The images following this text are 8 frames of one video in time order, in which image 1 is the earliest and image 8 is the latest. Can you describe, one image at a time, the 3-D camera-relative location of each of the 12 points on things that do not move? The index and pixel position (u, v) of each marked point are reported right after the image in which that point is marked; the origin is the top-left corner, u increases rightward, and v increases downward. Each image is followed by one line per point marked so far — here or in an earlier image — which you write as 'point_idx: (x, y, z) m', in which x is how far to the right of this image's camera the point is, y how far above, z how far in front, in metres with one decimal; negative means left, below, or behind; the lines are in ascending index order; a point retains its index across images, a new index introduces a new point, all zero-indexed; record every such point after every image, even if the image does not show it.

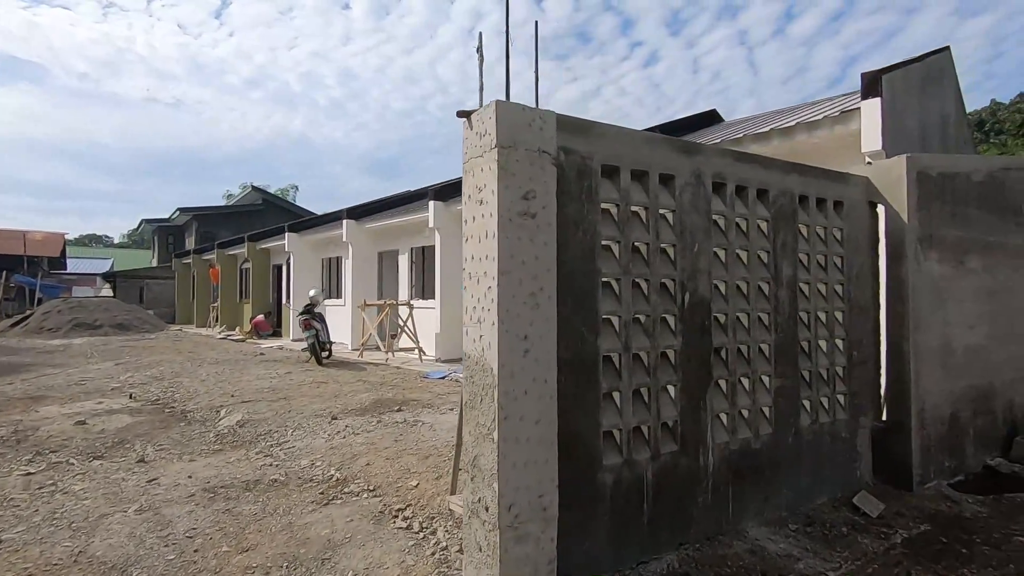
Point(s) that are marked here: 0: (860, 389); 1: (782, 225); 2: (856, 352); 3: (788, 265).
0: (+2.8, -0.8, +4.4) m
1: (+2.0, +0.5, +4.0) m
2: (+2.8, -0.5, +4.4) m
3: (+2.0, +0.2, +4.0) m
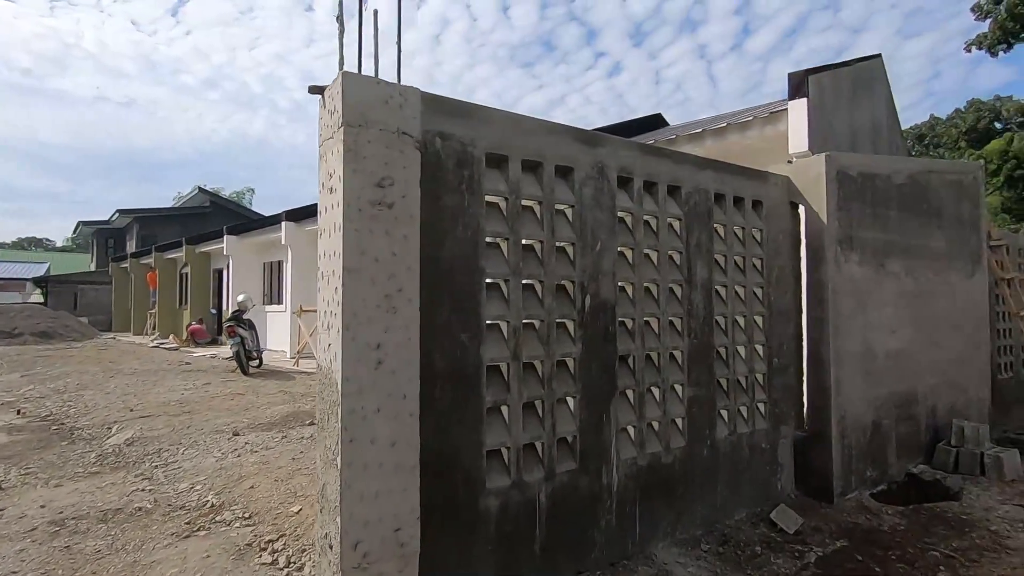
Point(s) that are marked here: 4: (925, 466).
0: (+2.1, -0.9, +4.2) m
1: (+1.3, +0.5, +3.7) m
2: (+2.1, -0.5, +4.2) m
3: (+1.3, +0.2, +3.8) m
4: (+3.7, -1.6, +4.8) m
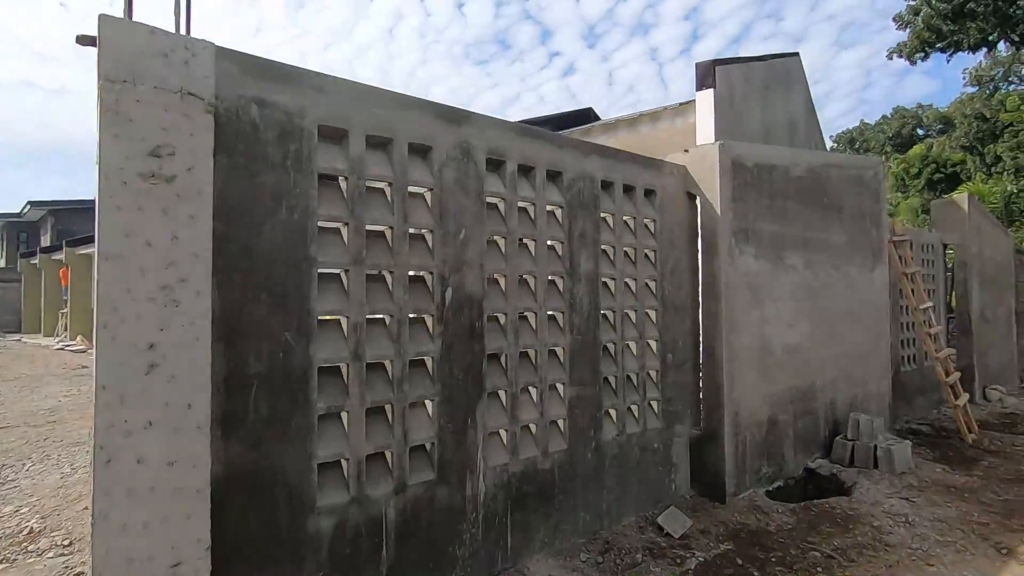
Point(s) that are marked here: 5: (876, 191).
0: (+1.2, -0.8, +4.0) m
1: (+0.4, +0.5, +3.5) m
2: (+1.2, -0.5, +4.0) m
3: (+0.5, +0.2, +3.5) m
4: (+2.8, -1.5, +4.8) m
5: (+3.9, +1.0, +5.8) m
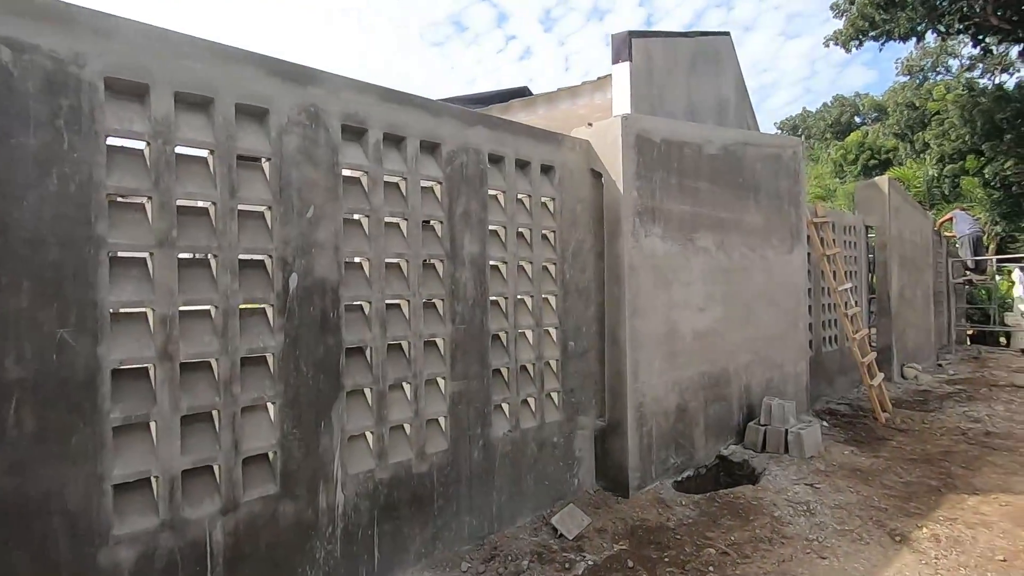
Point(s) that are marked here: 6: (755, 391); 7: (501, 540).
0: (+0.4, -0.7, +3.8) m
1: (-0.3, +0.6, +3.2) m
2: (+0.4, -0.4, +3.8) m
3: (-0.2, +0.3, +3.2) m
4: (+2.0, -1.4, +4.7) m
5: (+3.0, +1.2, +5.7) m
6: (+2.2, -0.9, +5.0) m
7: (-0.1, -1.5, +3.2) m
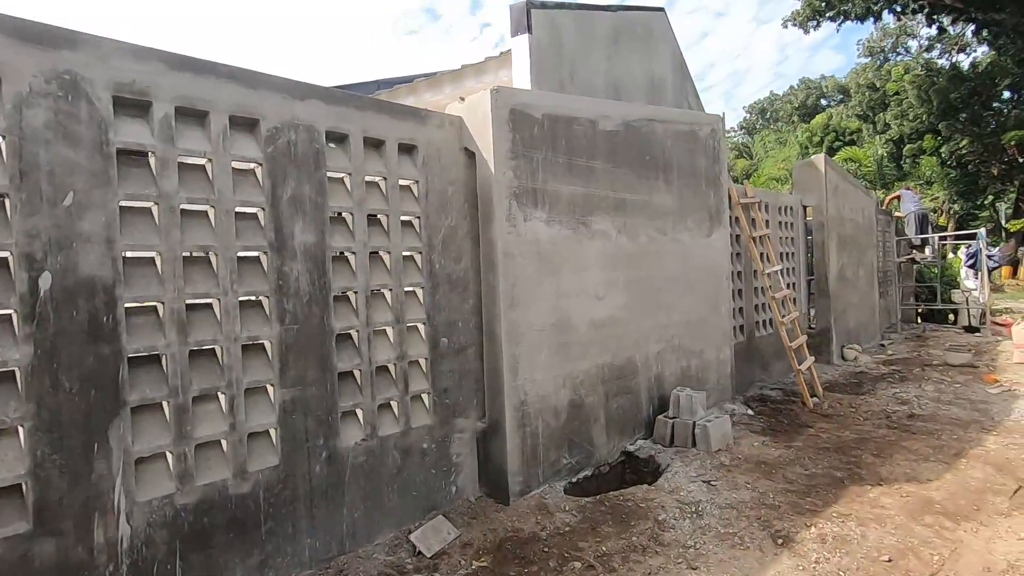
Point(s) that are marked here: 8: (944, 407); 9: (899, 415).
0: (-0.4, -0.6, +3.5) m
1: (-1.1, +0.6, +2.8) m
2: (-0.4, -0.3, +3.5) m
3: (-1.1, +0.3, +2.9) m
4: (+1.1, -1.3, +4.4) m
5: (+2.0, +1.4, +5.4) m
6: (+1.3, -0.8, +4.7) m
7: (-0.9, -1.5, +2.9) m
8: (+4.6, -1.3, +5.7) m
9: (+4.0, -1.3, +5.5) m
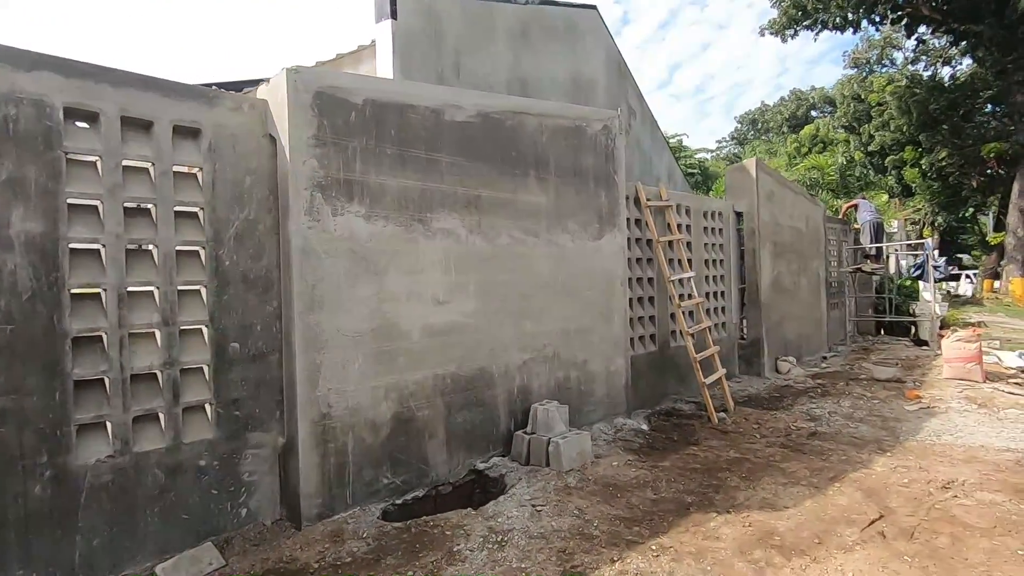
0: (-1.6, -0.6, +3.1) m
1: (-2.3, +0.6, +2.5) m
2: (-1.6, -0.3, +3.1) m
3: (-2.3, +0.3, +2.5) m
4: (-0.1, -1.3, +4.1) m
5: (+0.8, +1.3, +5.1) m
6: (+0.2, -0.9, +4.4) m
7: (-2.1, -1.5, +2.6) m
8: (+3.4, -1.4, +5.4) m
9: (+2.8, -1.4, +5.2) m
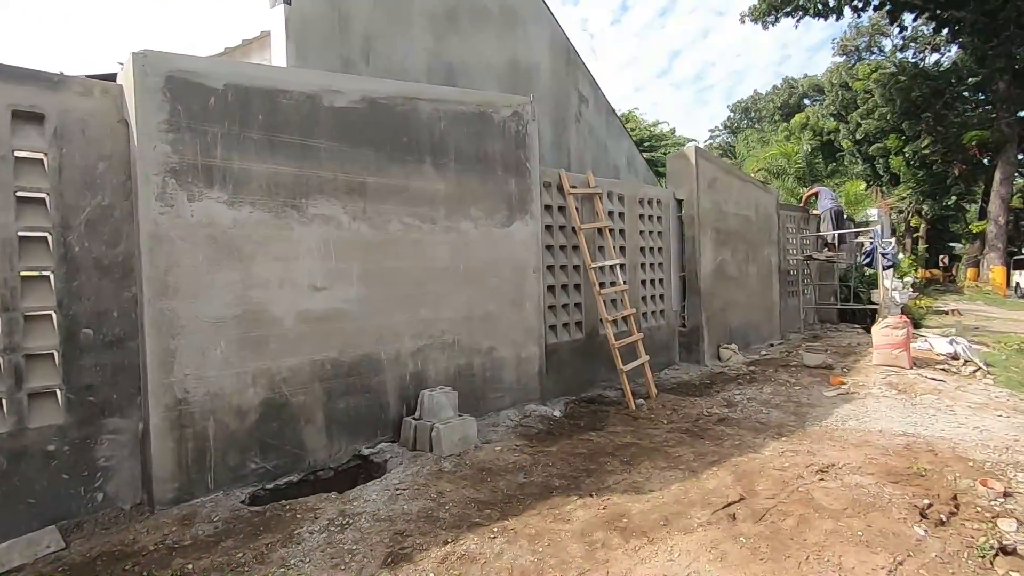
0: (-2.4, -0.5, +3.1) m
1: (-3.2, +0.7, +2.5) m
2: (-2.5, -0.2, +3.1) m
3: (-3.1, +0.4, +2.5) m
4: (-1.0, -1.2, +4.1) m
5: (0.0, +1.5, +5.1) m
6: (-0.7, -0.7, +4.4) m
7: (-2.9, -1.4, +2.6) m
8: (+2.6, -1.2, +5.4) m
9: (+1.9, -1.3, +5.2) m
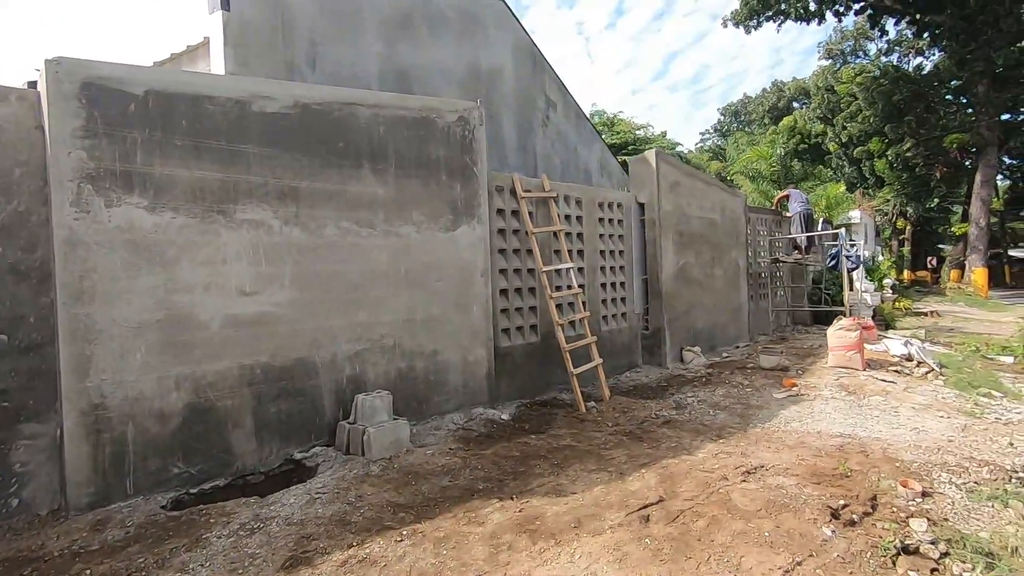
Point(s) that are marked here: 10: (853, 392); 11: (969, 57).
0: (-2.9, -0.6, +3.2) m
1: (-3.7, +0.7, +2.5) m
2: (-3.0, -0.3, +3.1) m
3: (-3.6, +0.4, +2.5) m
4: (-1.5, -1.2, +4.1) m
5: (-0.5, +1.4, +5.1) m
6: (-1.2, -0.8, +4.4) m
7: (-3.4, -1.4, +2.6) m
8: (+2.0, -1.3, +5.5) m
9: (+1.4, -1.3, +5.3) m
10: (+3.7, -1.1, +5.9) m
11: (+14.0, +7.1, +16.6) m
